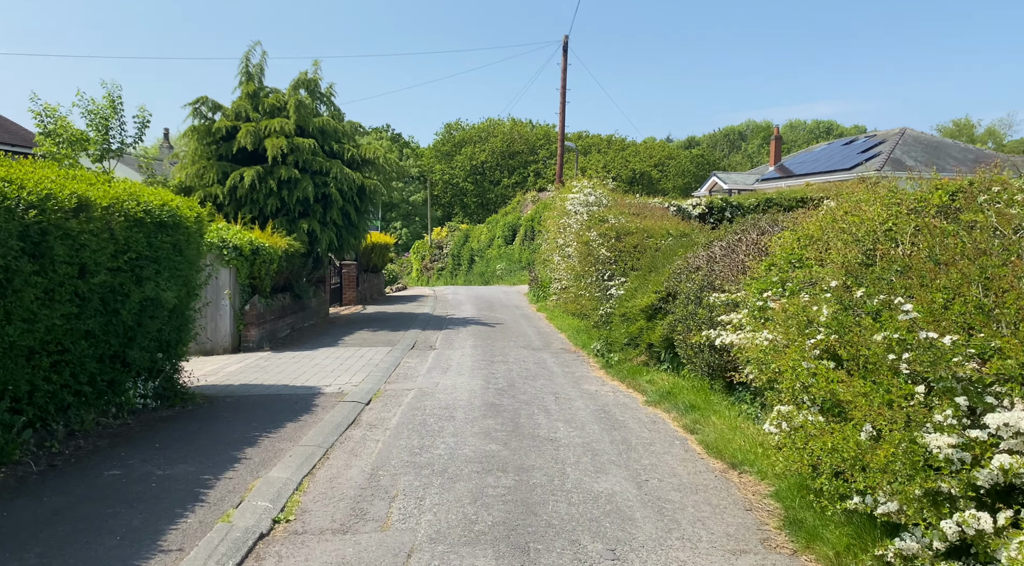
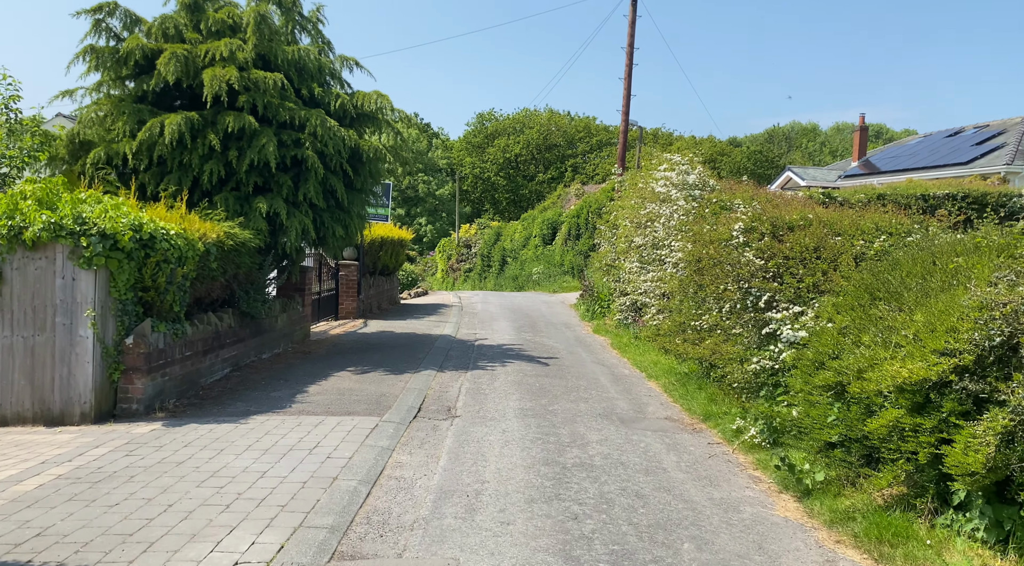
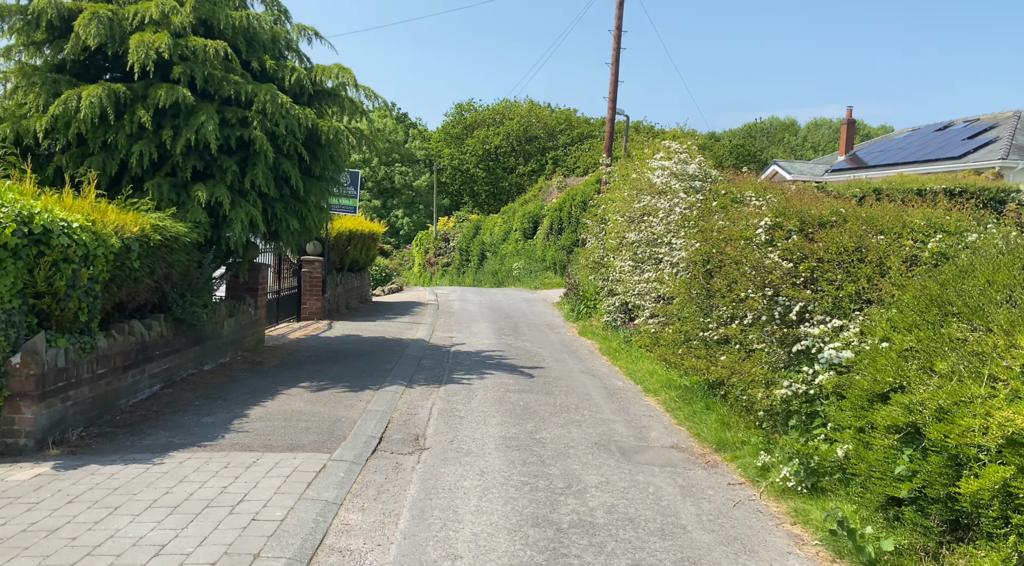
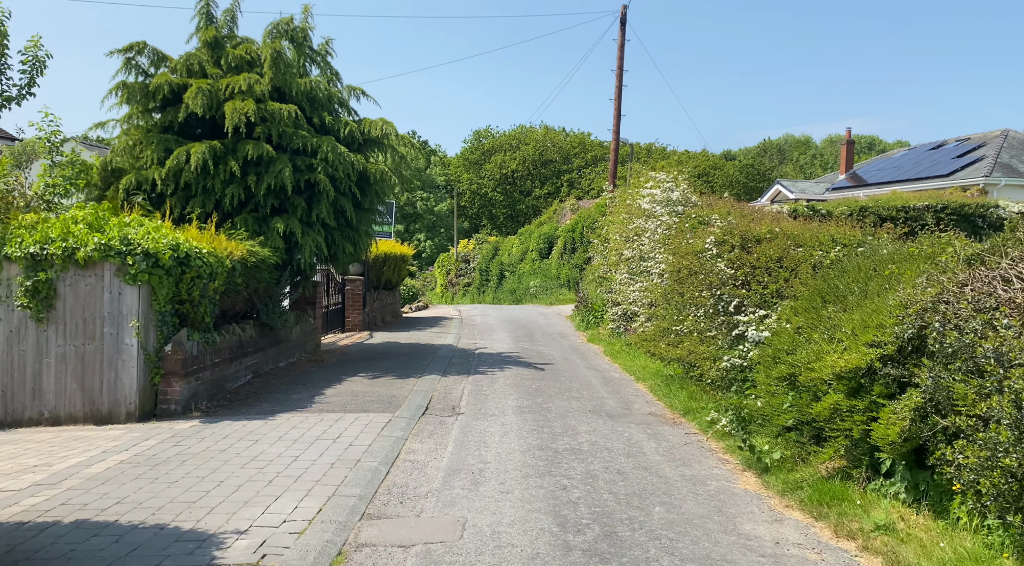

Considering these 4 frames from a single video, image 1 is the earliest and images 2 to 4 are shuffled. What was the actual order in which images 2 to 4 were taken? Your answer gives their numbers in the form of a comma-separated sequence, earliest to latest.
4, 2, 3
